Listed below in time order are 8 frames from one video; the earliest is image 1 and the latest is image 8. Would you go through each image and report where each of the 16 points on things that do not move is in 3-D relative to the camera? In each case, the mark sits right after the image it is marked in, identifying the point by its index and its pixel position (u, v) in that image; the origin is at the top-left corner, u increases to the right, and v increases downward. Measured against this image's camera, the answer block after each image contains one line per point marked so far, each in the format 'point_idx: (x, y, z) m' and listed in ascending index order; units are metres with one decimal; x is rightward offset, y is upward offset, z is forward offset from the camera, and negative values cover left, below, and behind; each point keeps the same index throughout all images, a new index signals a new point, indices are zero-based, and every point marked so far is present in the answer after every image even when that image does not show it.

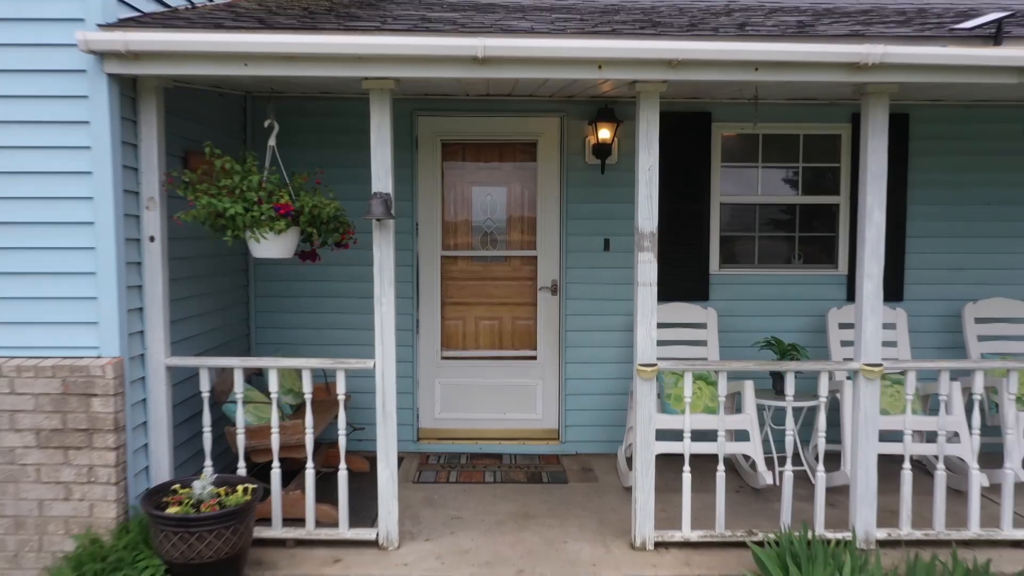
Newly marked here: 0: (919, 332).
0: (+2.1, -0.2, +4.3) m
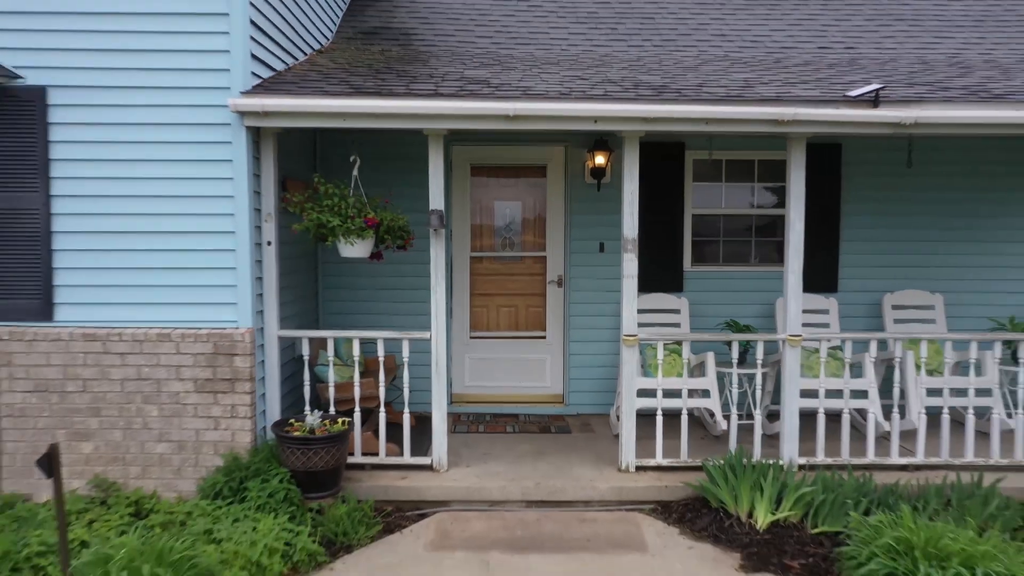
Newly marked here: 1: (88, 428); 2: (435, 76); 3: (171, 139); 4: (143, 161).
0: (+2.1, -0.2, +5.4) m
1: (-1.9, -0.6, +3.9) m
2: (-0.4, +1.2, +4.7) m
3: (-1.6, +0.7, +4.0) m
4: (-1.7, +0.6, +4.0) m
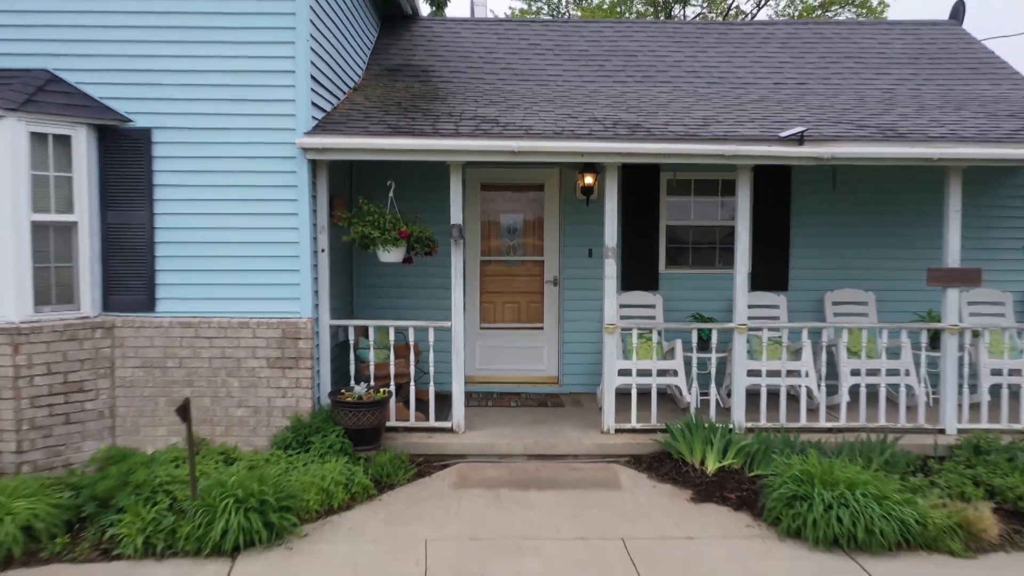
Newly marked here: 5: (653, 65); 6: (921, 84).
0: (+2.2, -0.2, +6.4) m
1: (-1.9, -0.6, +5.0) m
2: (-0.4, +1.2, +5.7) m
3: (-1.5, +0.7, +5.0) m
4: (-1.7, +0.6, +5.0) m
5: (+1.2, +1.9, +7.3) m
6: (+3.3, +1.6, +6.8) m
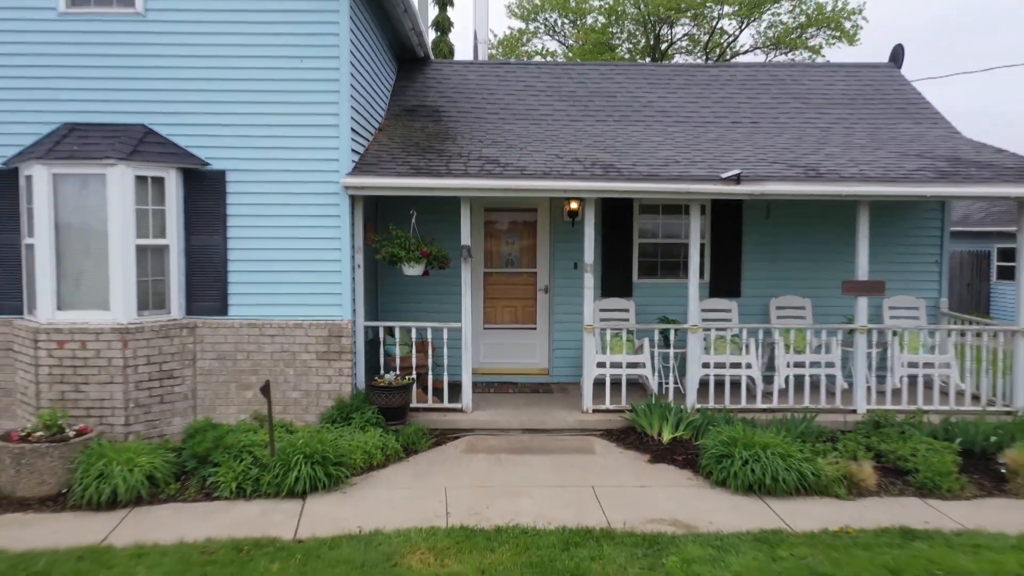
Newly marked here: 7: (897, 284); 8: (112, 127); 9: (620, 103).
0: (+2.2, -0.2, +7.8) m
1: (-1.9, -0.7, +6.3) m
2: (-0.4, +1.1, +7.0) m
3: (-1.6, +0.6, +6.3) m
4: (-1.7, +0.5, +6.3) m
5: (+1.2, +1.8, +8.6) m
6: (+3.2, +1.6, +8.1) m
7: (+3.5, 0.0, +7.7) m
8: (-2.9, +1.2, +6.2) m
9: (+1.1, +1.9, +8.7) m
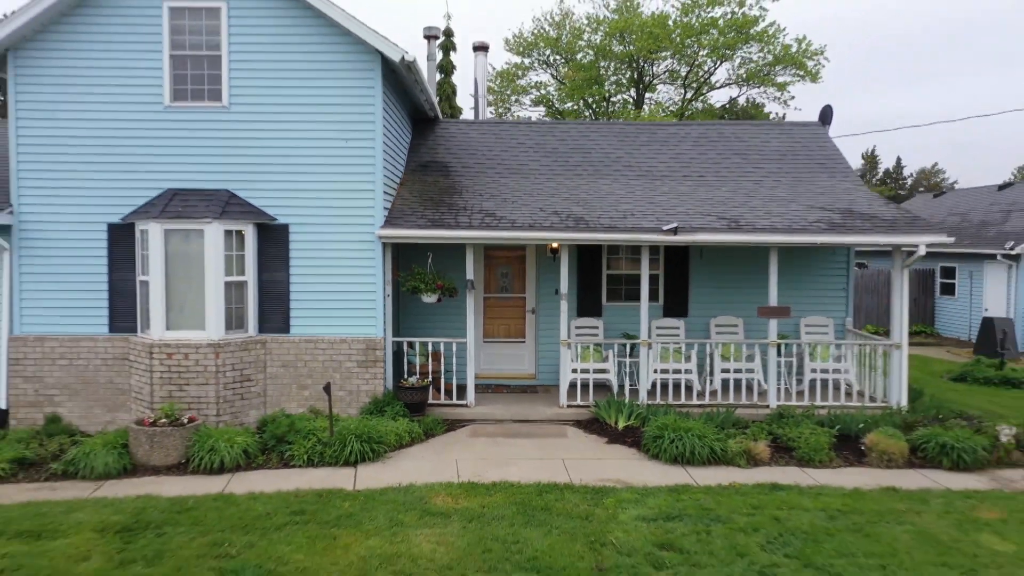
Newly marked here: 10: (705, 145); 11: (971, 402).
0: (+2.1, -0.5, +9.8) m
1: (-2.0, -0.9, +8.3) m
2: (-0.5, +0.9, +9.1) m
3: (-1.6, +0.4, +8.3) m
4: (-1.7, +0.3, +8.3) m
5: (+1.1, +1.6, +10.6) m
6: (+3.2, +1.3, +10.1) m
7: (+3.4, -0.2, +9.7) m
8: (-3.0, +0.9, +8.2) m
9: (+1.0, +1.6, +10.7) m
10: (+2.5, +1.9, +11.1) m
11: (+5.2, -1.3, +9.8) m
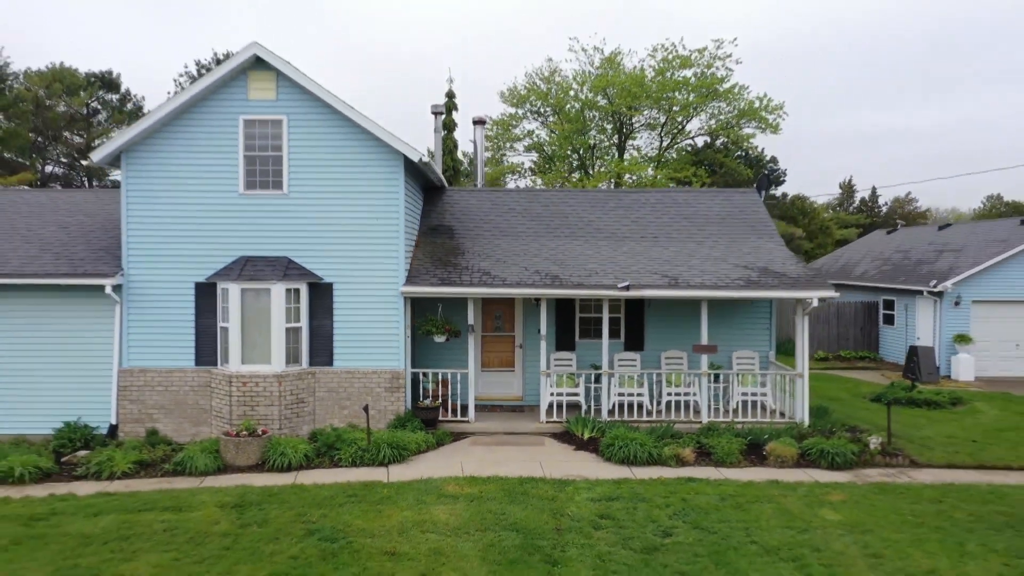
0: (+2.0, -1.1, +12.3) m
1: (-2.1, -1.5, +10.8) m
2: (-0.6, +0.3, +11.6) m
3: (-1.7, -0.2, +10.9) m
4: (-1.9, -0.3, +10.9) m
5: (+1.0, +1.0, +13.2) m
6: (+3.1, +0.7, +12.7) m
7: (+3.3, -0.8, +12.3) m
8: (-3.1, +0.4, +10.8) m
9: (+0.9, +1.0, +13.3) m
10: (+2.4, +1.2, +13.7) m
11: (+5.1, -1.9, +12.3) m
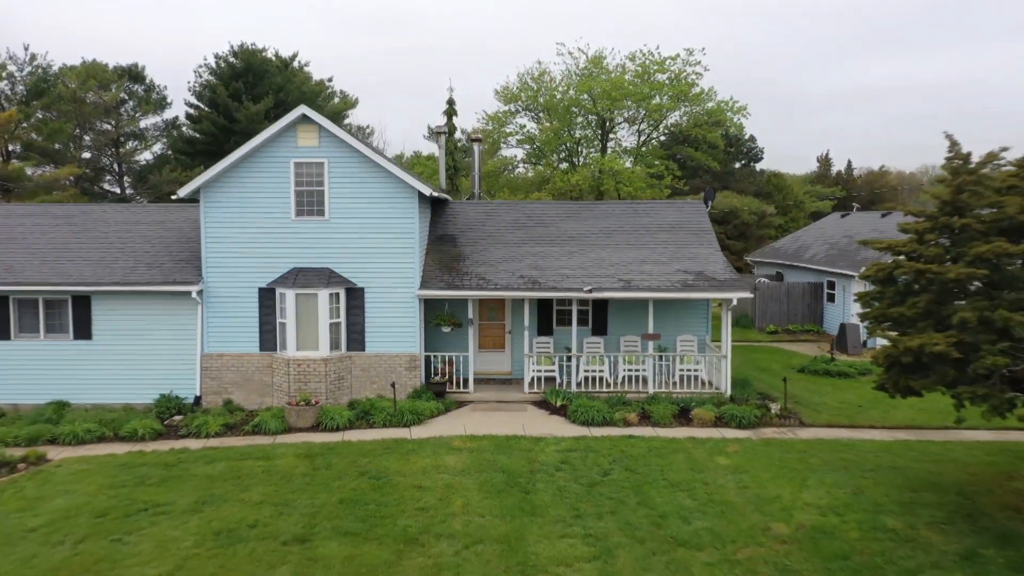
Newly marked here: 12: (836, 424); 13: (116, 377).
0: (+1.8, -1.0, +15.7) m
1: (-2.3, -1.5, +14.2) m
2: (-0.8, +0.3, +14.9) m
3: (-1.9, -0.2, +14.2) m
4: (-2.0, -0.3, +14.2) m
5: (+0.8, +1.1, +16.4) m
6: (+2.9, +0.8, +16.0) m
7: (+3.1, -0.7, +15.6) m
8: (-3.2, +0.3, +14.0) m
9: (+0.7, +1.1, +16.5) m
10: (+2.2, +1.3, +16.9) m
11: (+5.0, -1.8, +15.7) m
12: (+5.1, -2.1, +13.4) m
13: (-6.5, -1.5, +14.1) m
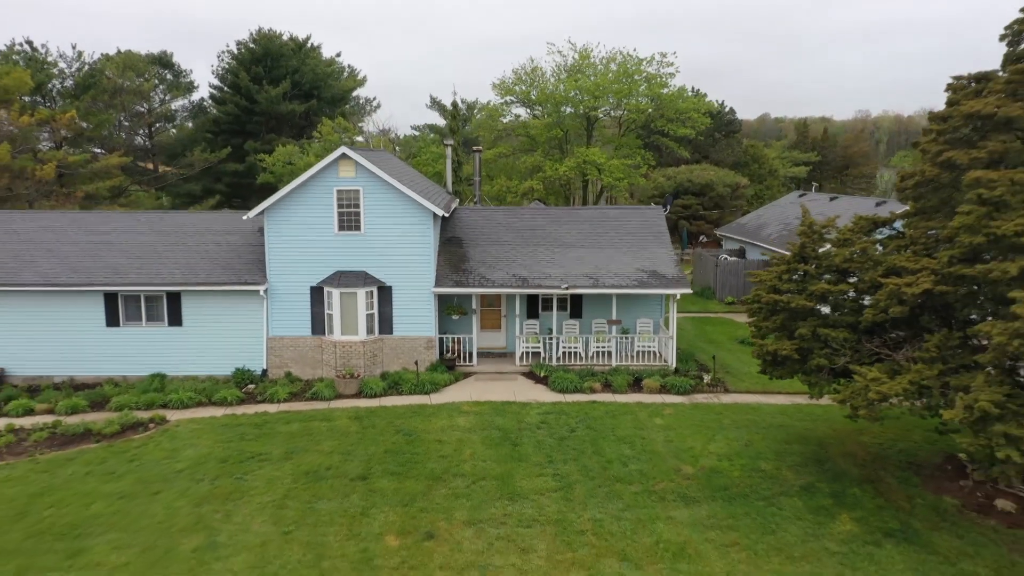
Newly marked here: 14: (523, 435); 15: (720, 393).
0: (+1.7, -0.9, +19.8) m
1: (-2.4, -1.5, +18.4) m
2: (-0.9, +0.4, +19.0) m
3: (-2.0, -0.2, +18.3) m
4: (-2.1, -0.3, +18.3) m
5: (+0.7, +1.3, +20.5) m
6: (+2.8, +1.0, +20.0) m
7: (+3.0, -0.6, +19.7) m
8: (-3.4, +0.3, +18.1) m
9: (+0.6, +1.3, +20.5) m
10: (+2.1, +1.6, +20.9) m
11: (+4.8, -1.7, +19.9) m
12: (+5.0, -2.1, +17.7) m
13: (-6.7, -1.4, +18.3) m
14: (+0.2, -2.6, +14.8) m
15: (+4.2, -2.2, +17.4) m
